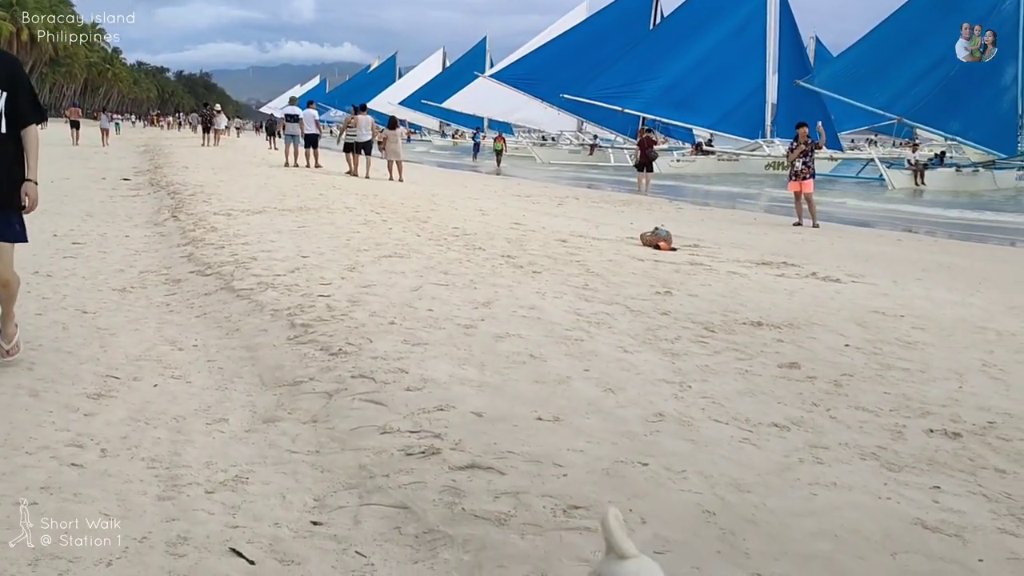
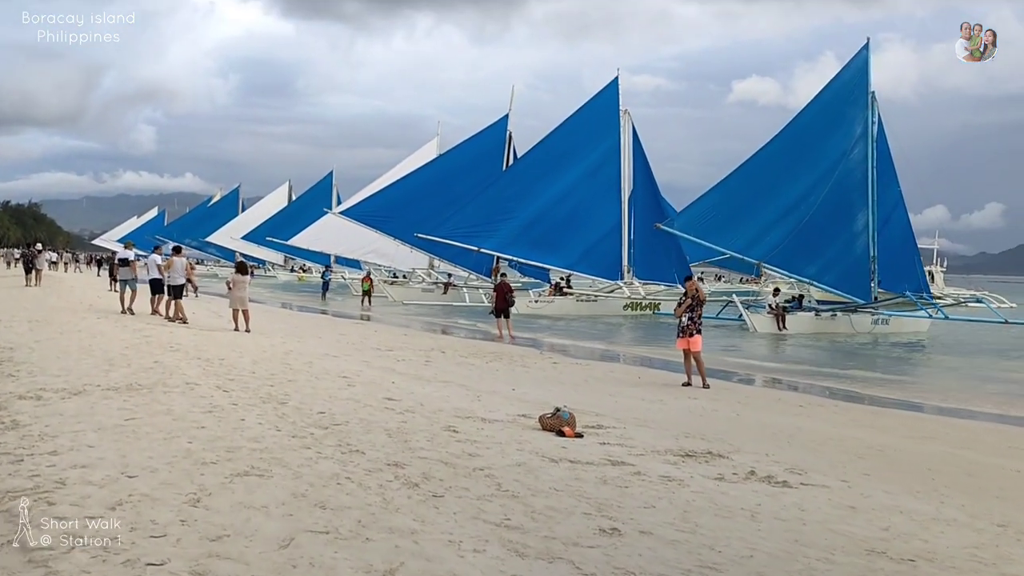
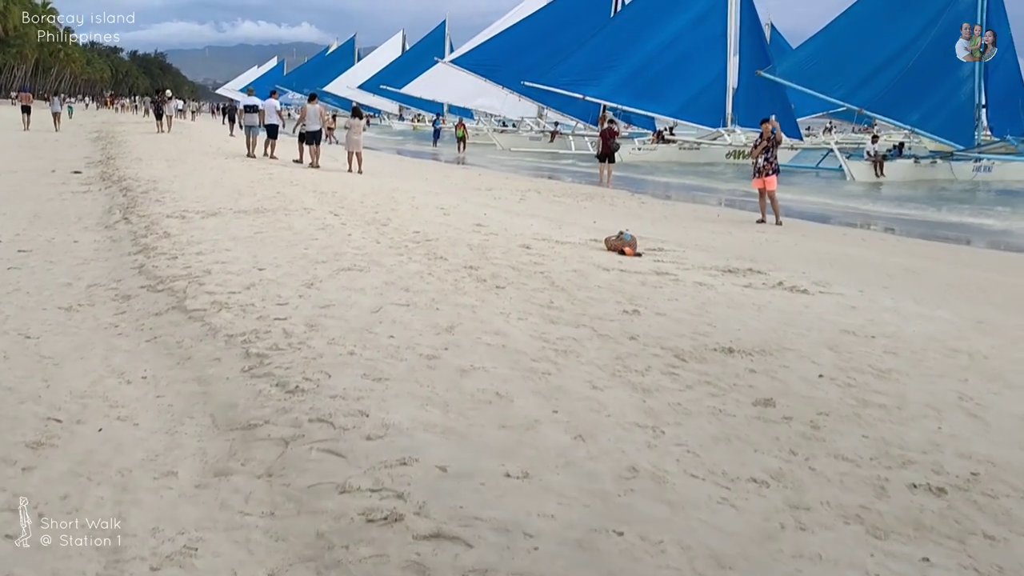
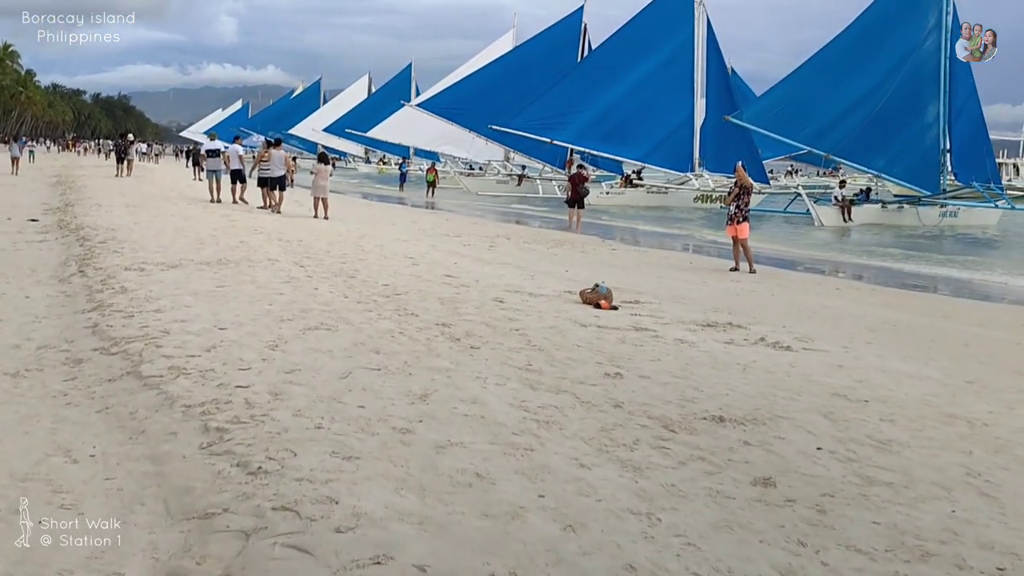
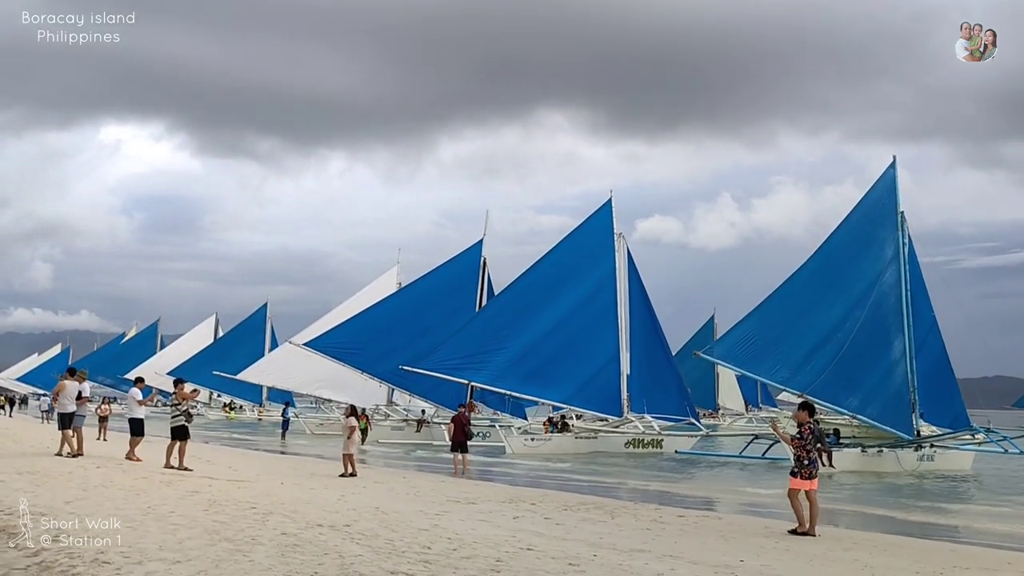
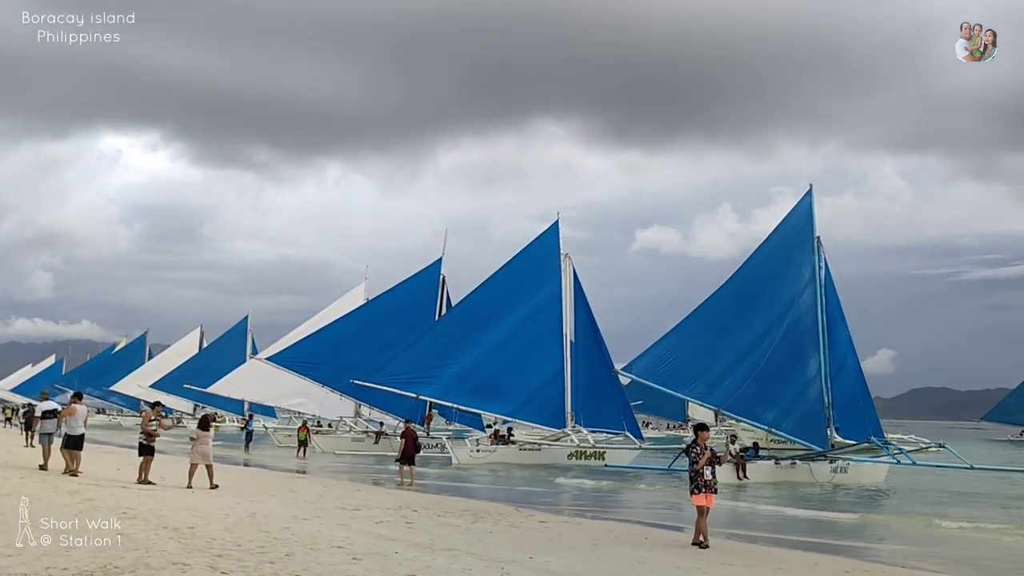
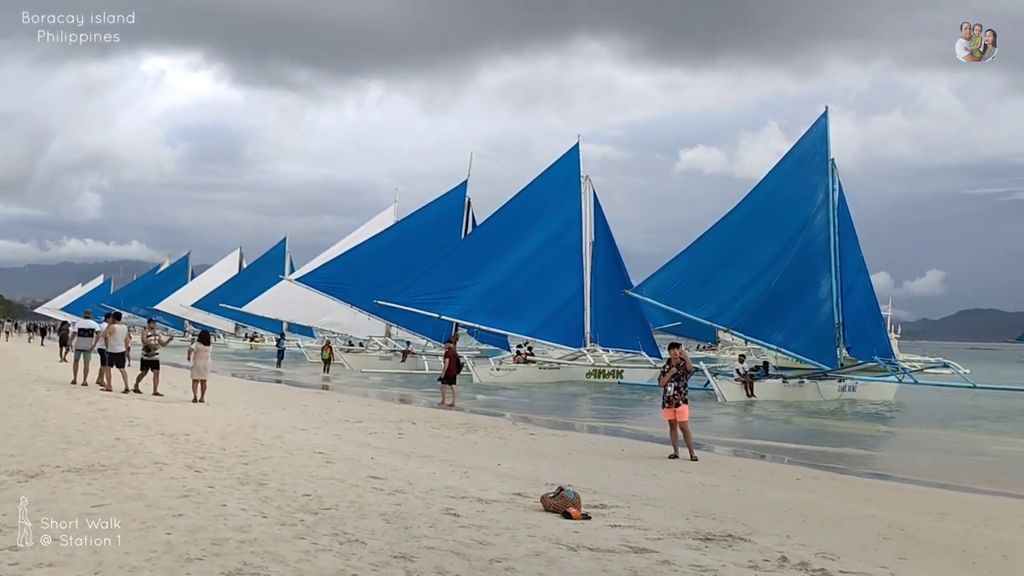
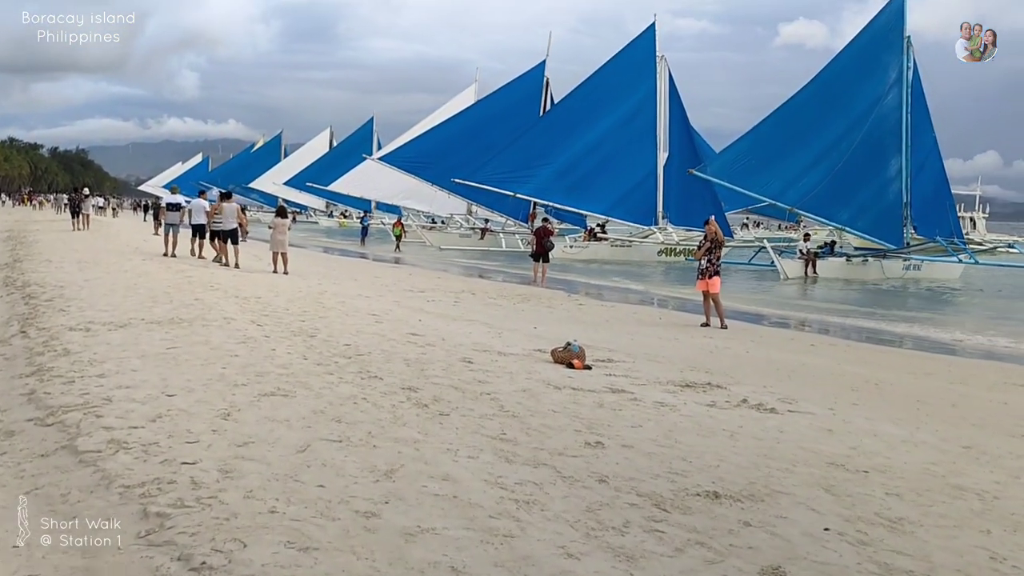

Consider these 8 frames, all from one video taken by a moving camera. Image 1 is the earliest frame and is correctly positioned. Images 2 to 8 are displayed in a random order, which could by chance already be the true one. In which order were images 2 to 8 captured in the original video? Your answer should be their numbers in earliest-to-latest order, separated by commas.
3, 4, 8, 2, 7, 6, 5
